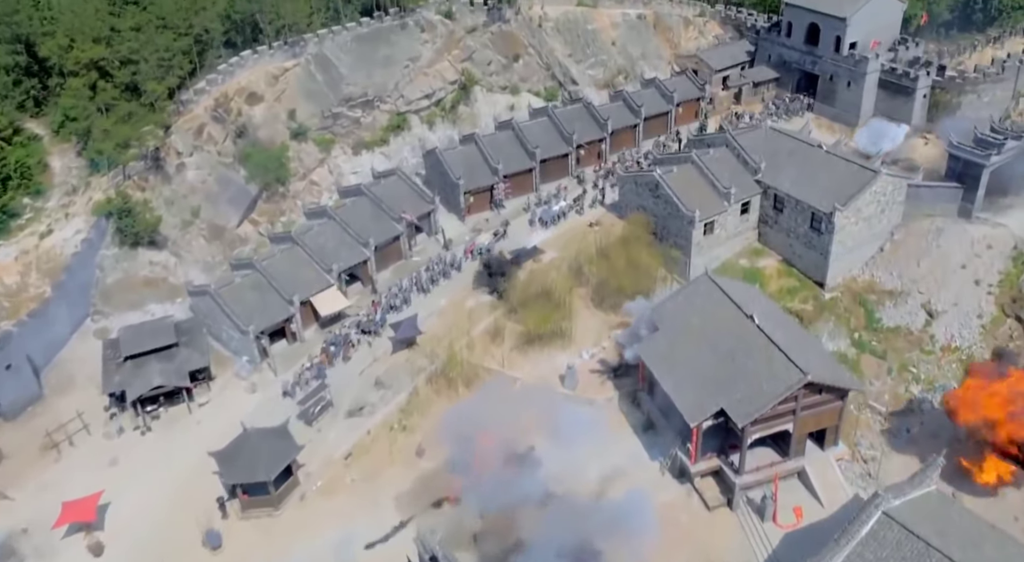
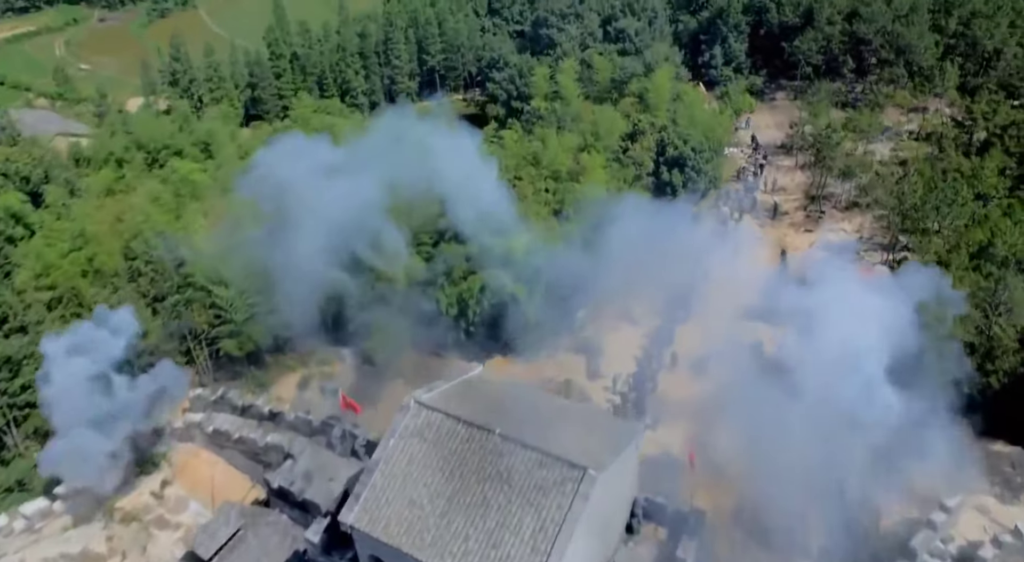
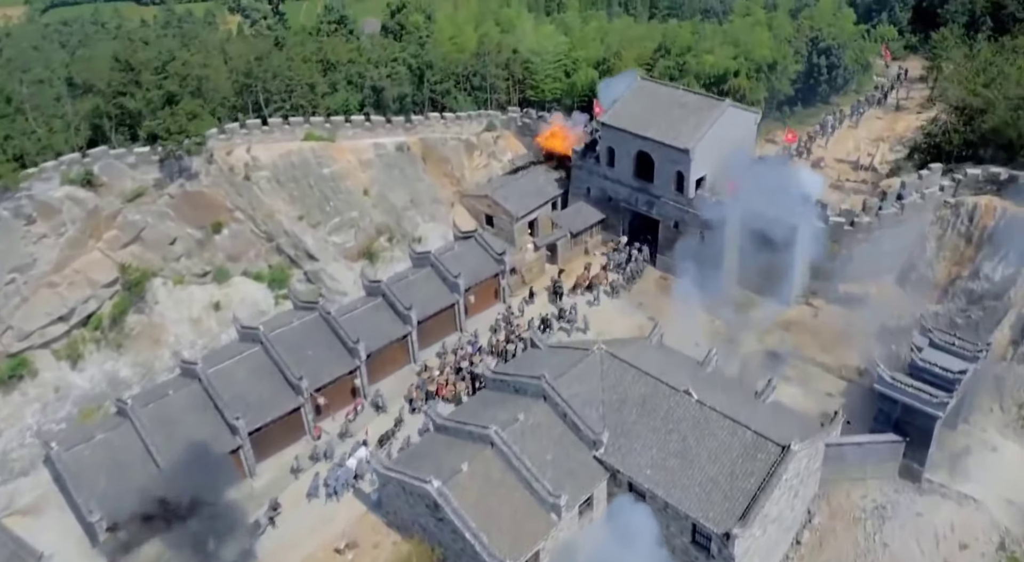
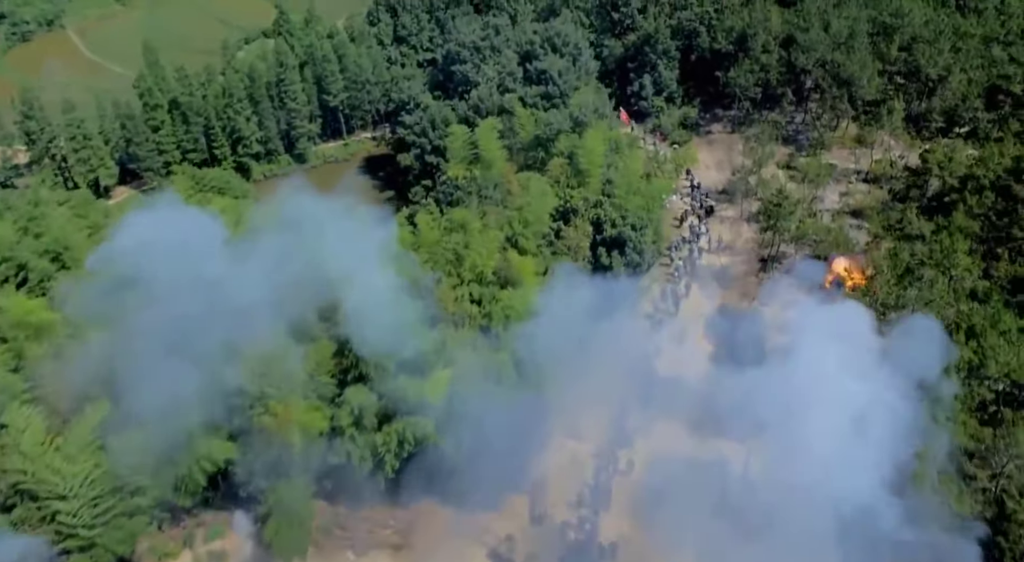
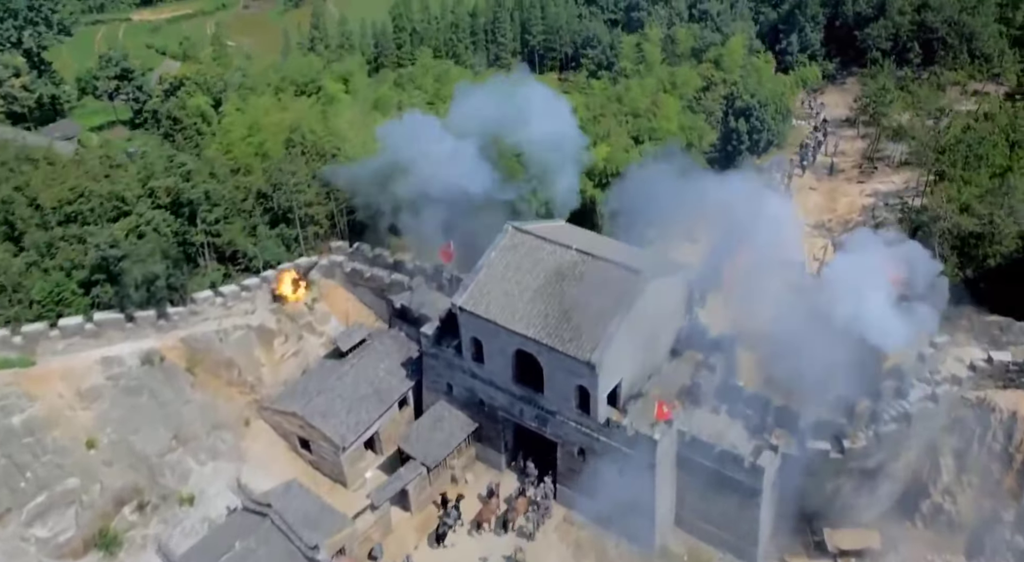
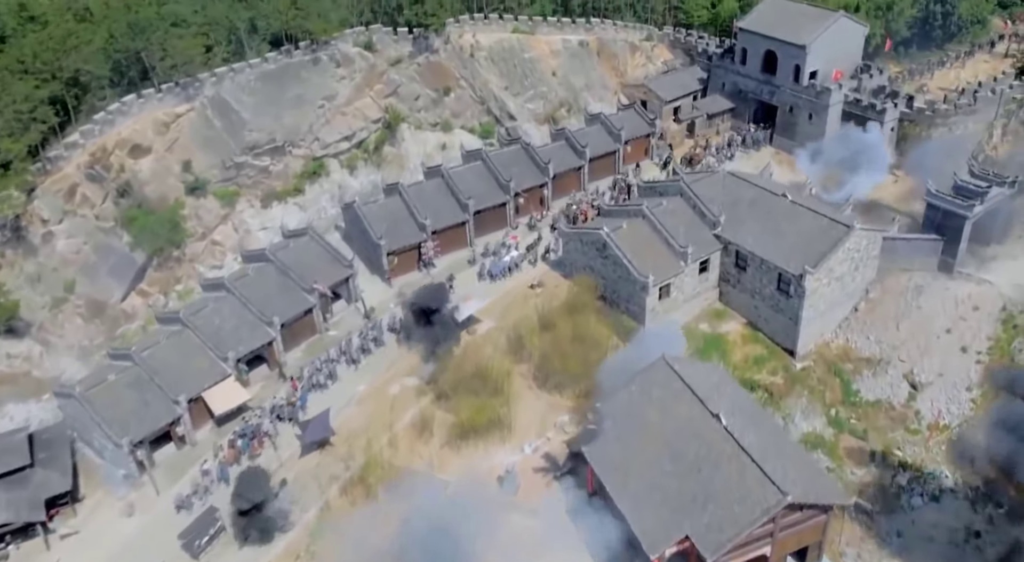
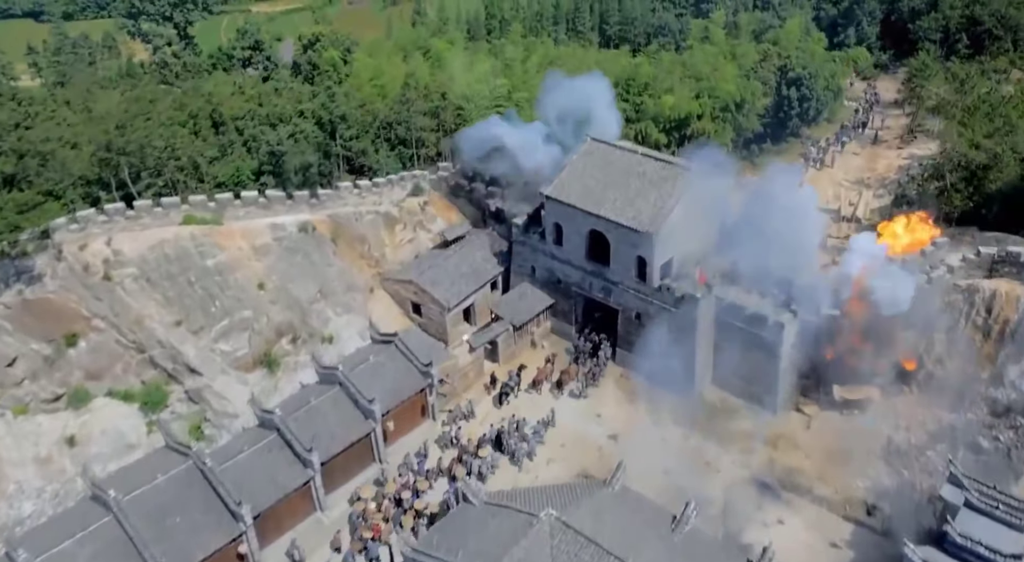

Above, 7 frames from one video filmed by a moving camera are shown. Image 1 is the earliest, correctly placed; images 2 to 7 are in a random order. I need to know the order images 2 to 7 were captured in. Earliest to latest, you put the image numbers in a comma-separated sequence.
6, 3, 7, 5, 2, 4
